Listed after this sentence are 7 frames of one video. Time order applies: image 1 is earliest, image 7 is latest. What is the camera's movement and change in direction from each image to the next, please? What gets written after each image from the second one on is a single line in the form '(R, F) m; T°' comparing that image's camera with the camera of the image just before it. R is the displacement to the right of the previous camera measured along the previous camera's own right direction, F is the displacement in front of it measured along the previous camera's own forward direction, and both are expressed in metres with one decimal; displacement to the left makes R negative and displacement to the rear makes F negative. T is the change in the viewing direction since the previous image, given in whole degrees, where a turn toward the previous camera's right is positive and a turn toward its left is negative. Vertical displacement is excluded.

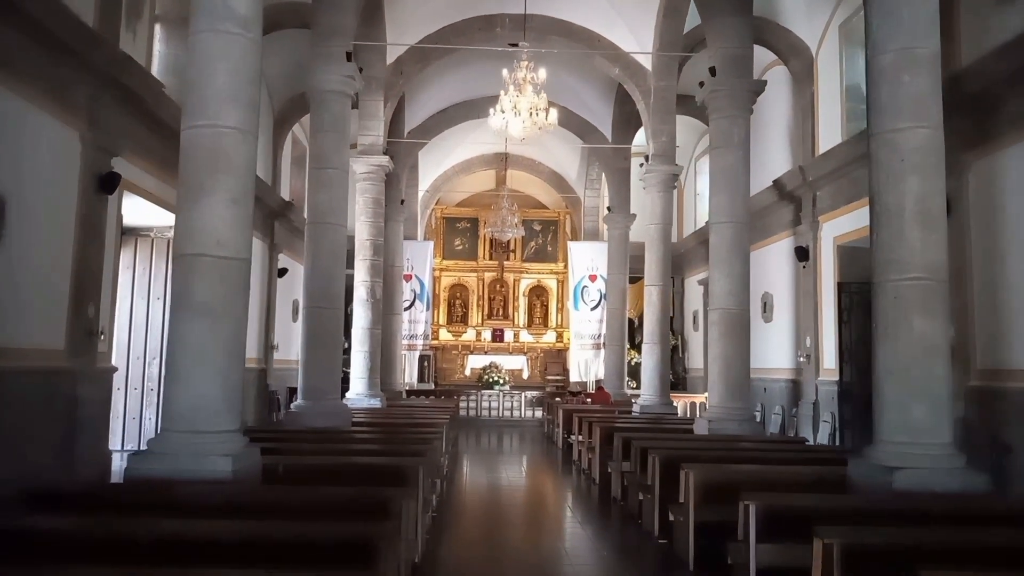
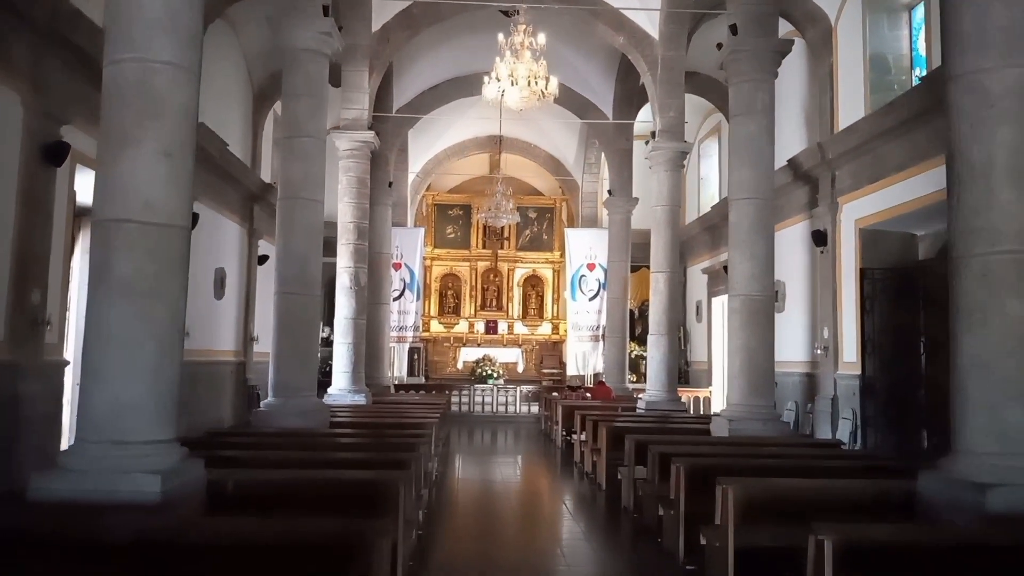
(0.0, +0.8) m; +1°
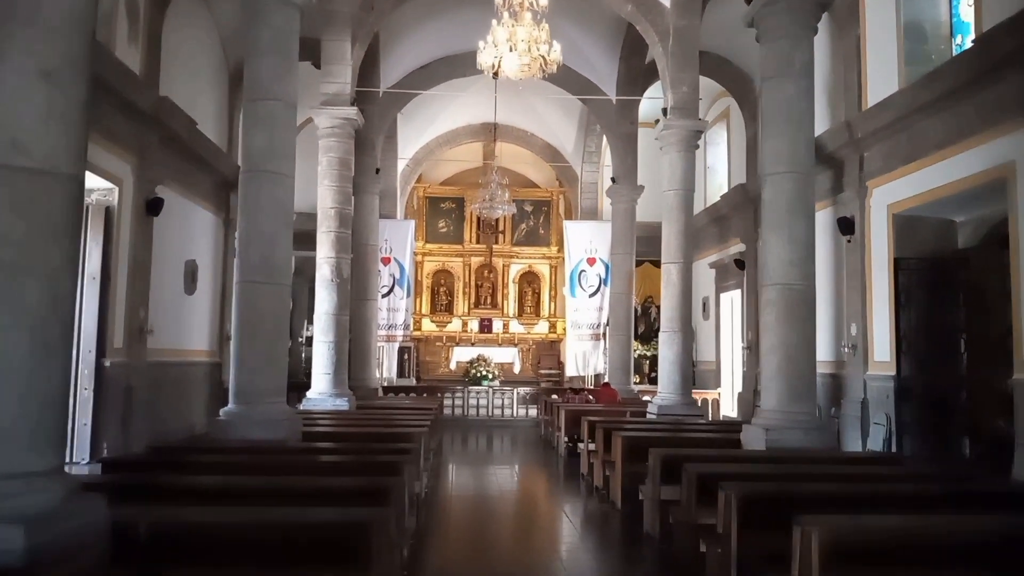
(-0.1, +0.9) m; +1°
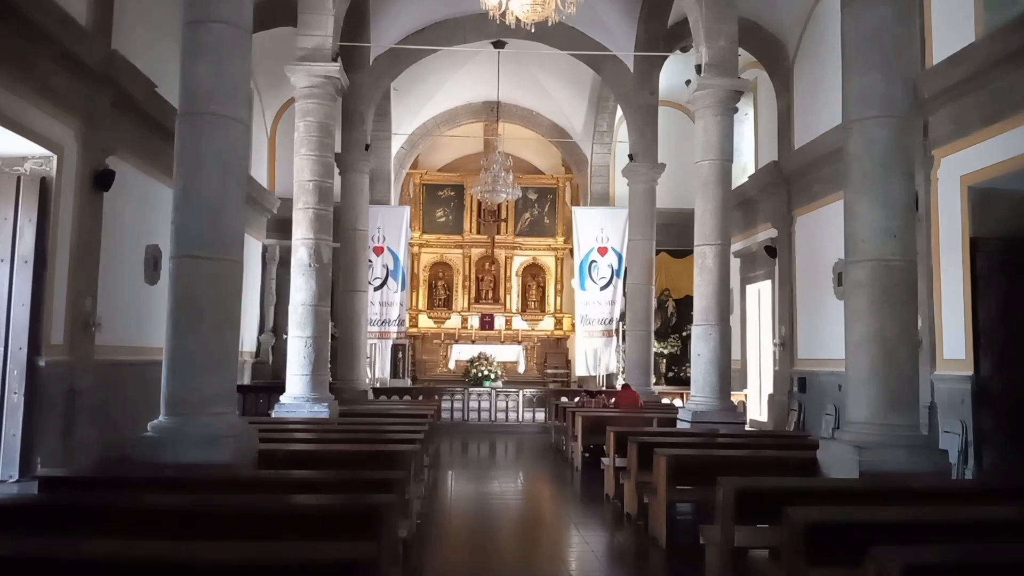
(-0.1, +1.3) m; 0°
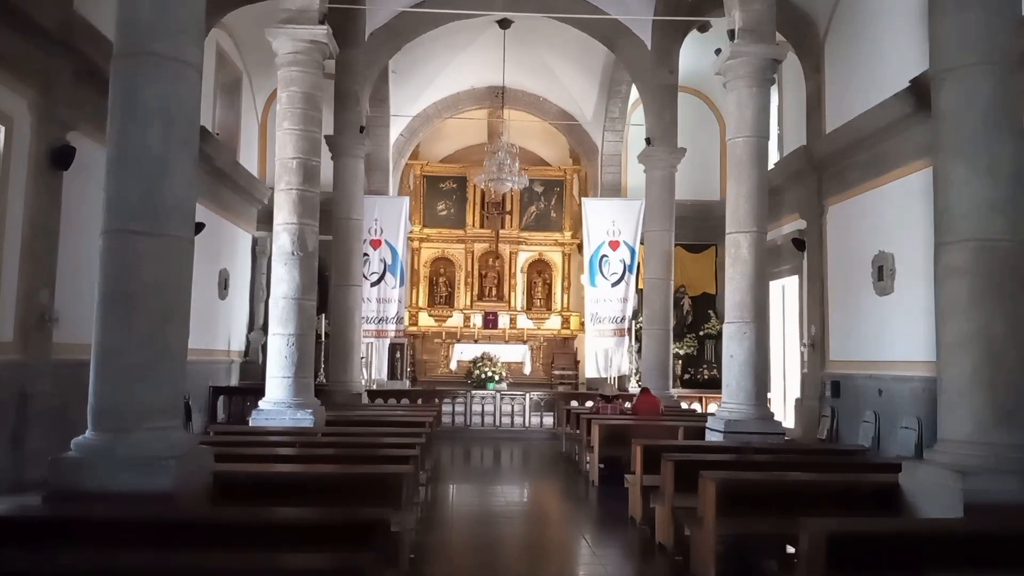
(-0.1, +0.9) m; 0°
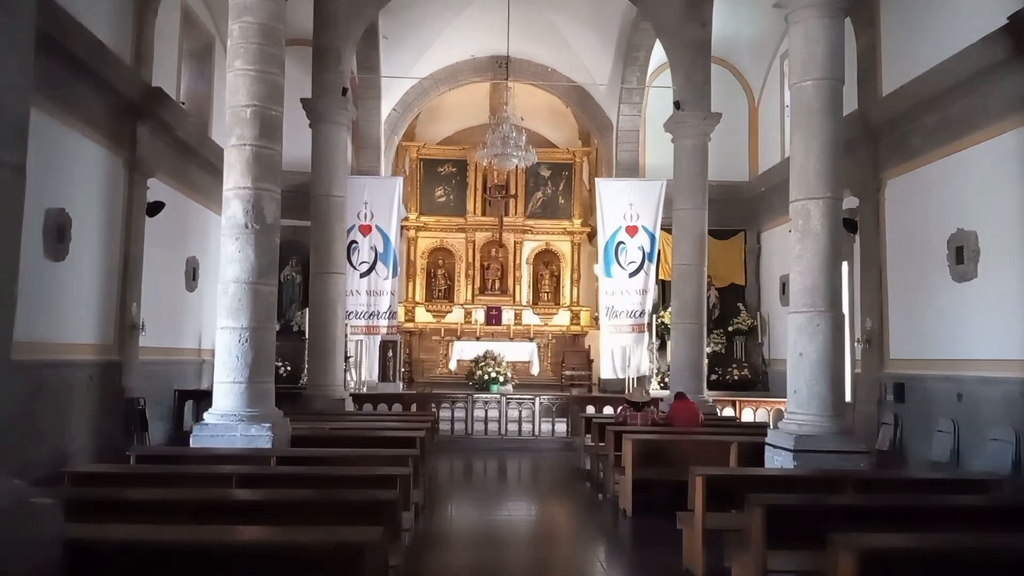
(-0.1, +1.4) m; 0°
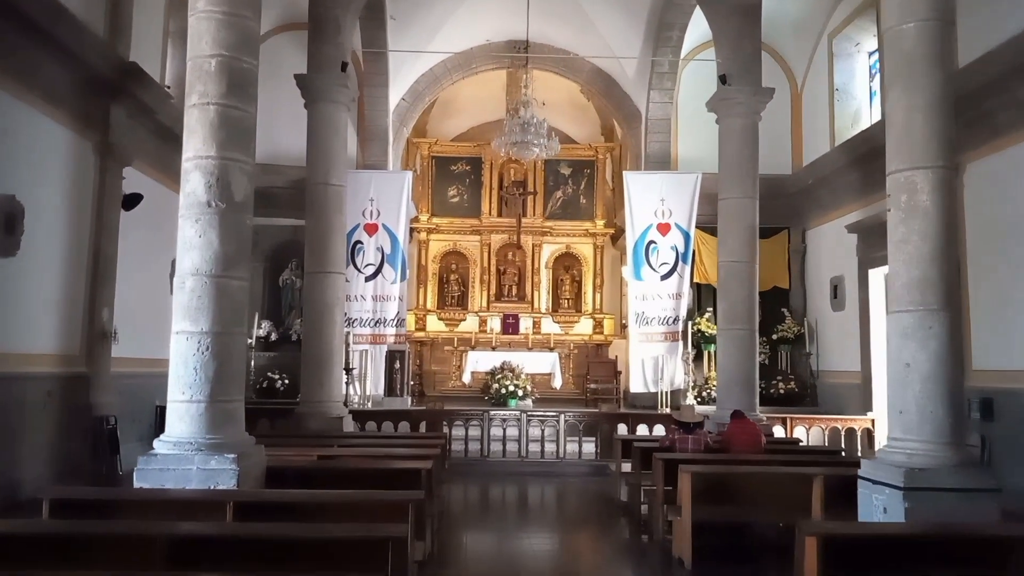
(-0.1, +1.1) m; -1°
